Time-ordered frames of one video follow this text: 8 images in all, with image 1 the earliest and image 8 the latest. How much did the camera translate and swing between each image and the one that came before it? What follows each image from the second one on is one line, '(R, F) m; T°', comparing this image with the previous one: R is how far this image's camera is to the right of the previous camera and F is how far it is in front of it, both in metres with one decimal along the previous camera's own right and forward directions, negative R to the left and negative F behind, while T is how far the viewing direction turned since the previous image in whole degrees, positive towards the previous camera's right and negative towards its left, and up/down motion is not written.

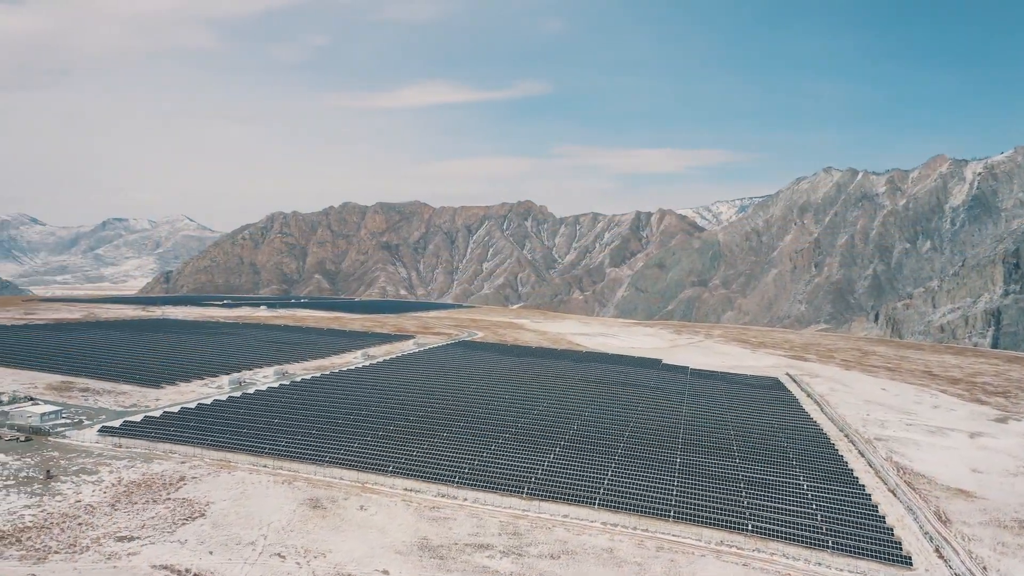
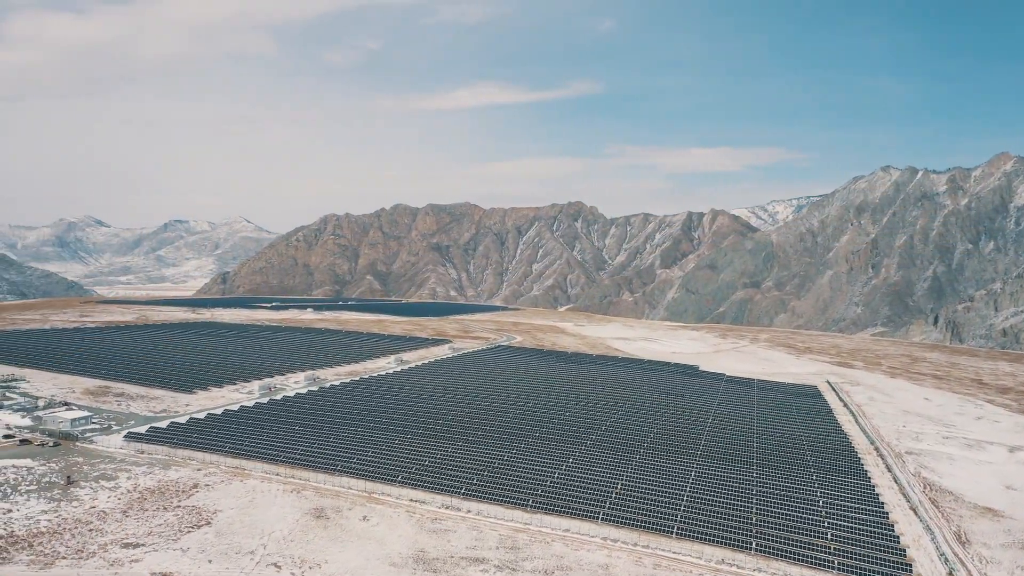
(+1.1, 0.0) m; -3°
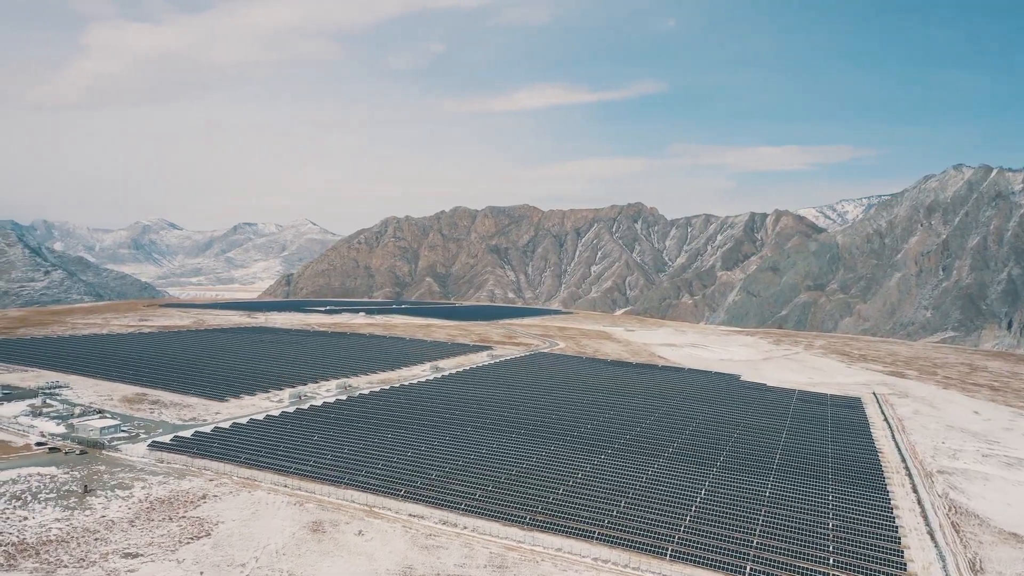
(+1.5, 0.0) m; -4°
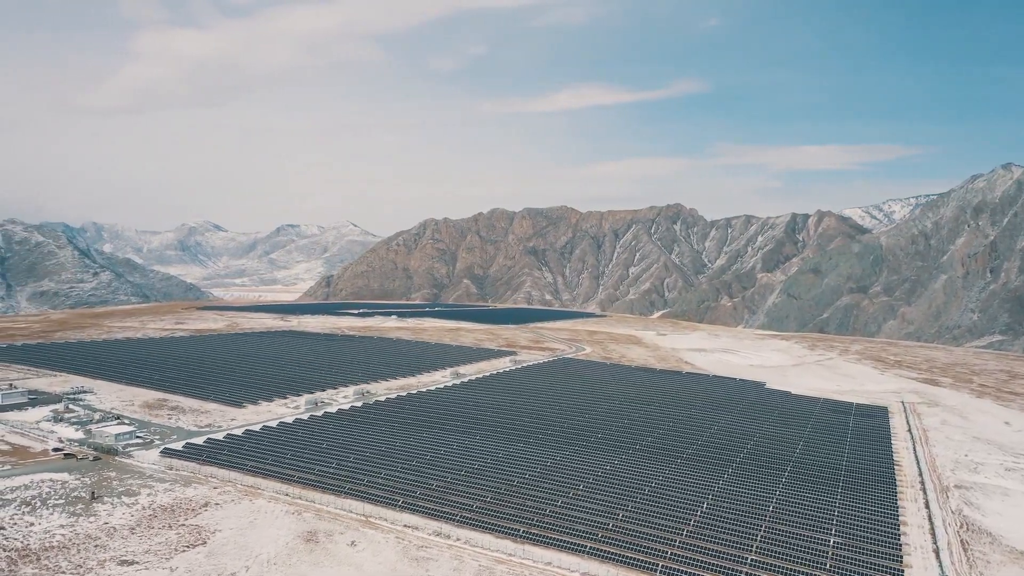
(+1.1, -0.1) m; -2°
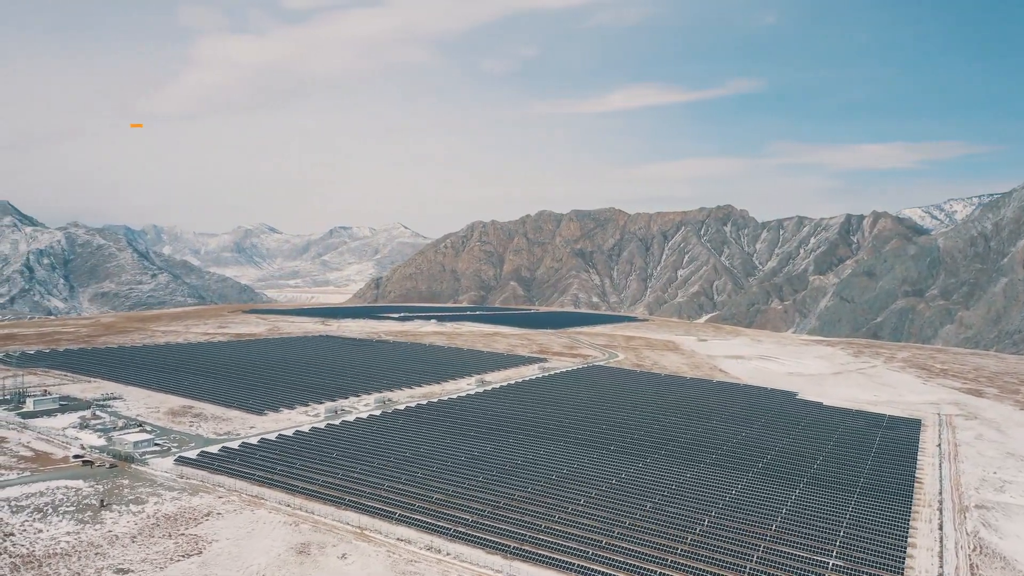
(+1.4, -0.1) m; -3°
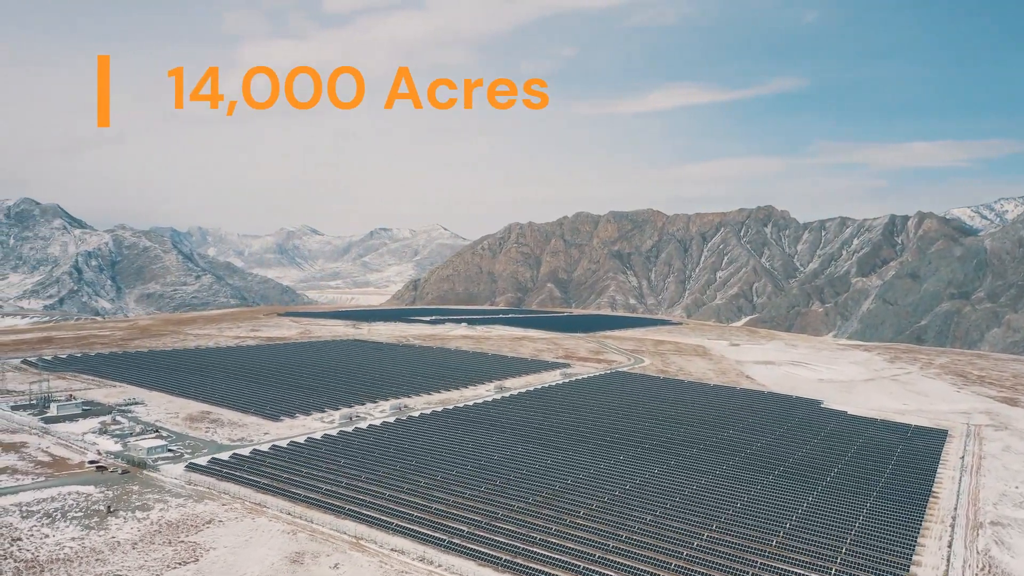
(+1.2, -0.1) m; -2°
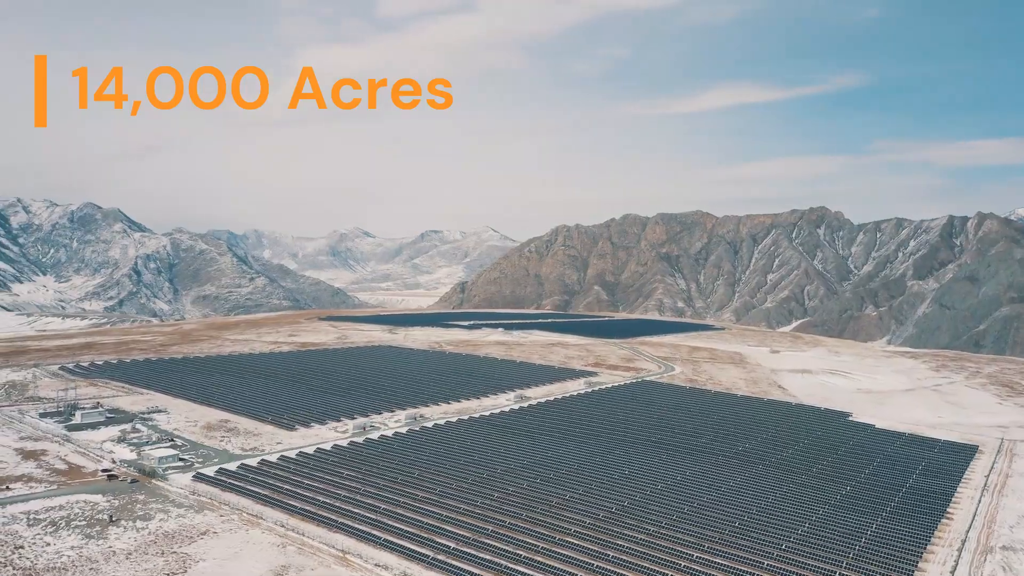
(+1.7, -0.2) m; -3°
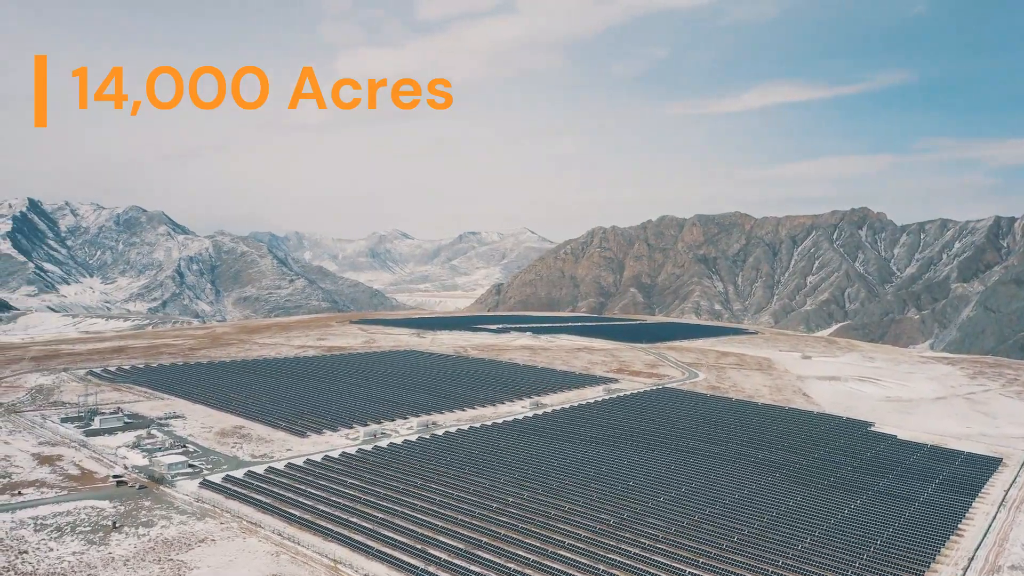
(+1.3, -0.2) m; -2°
